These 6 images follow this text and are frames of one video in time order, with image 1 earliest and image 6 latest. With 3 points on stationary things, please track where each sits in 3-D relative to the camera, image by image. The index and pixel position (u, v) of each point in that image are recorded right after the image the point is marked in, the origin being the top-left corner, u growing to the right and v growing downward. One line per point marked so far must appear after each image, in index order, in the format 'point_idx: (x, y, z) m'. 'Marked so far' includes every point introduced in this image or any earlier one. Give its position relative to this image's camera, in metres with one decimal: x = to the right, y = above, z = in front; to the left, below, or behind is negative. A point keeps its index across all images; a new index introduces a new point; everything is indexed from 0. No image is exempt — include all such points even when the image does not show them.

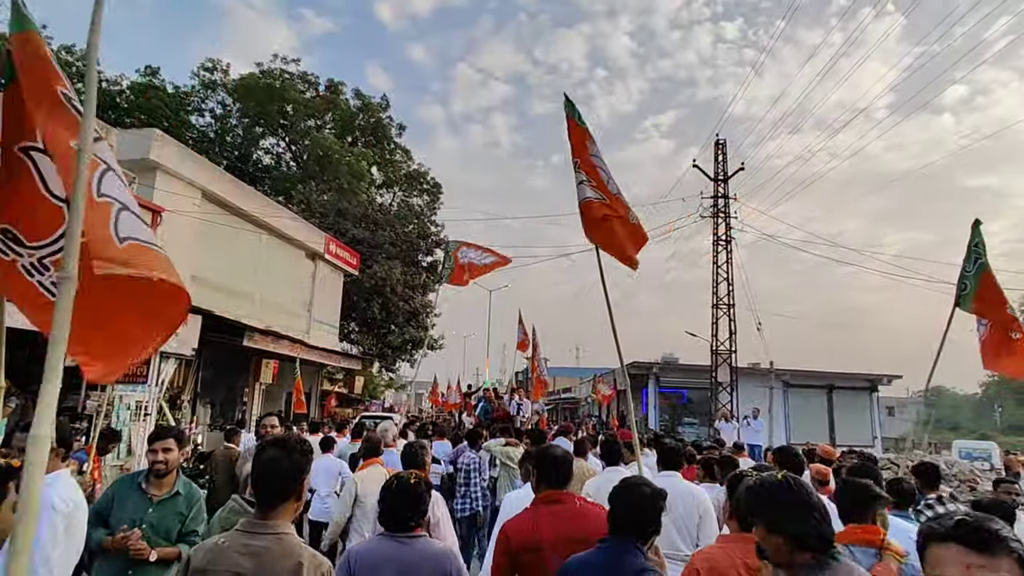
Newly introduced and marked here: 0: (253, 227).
0: (-6.3, +1.5, +15.6) m
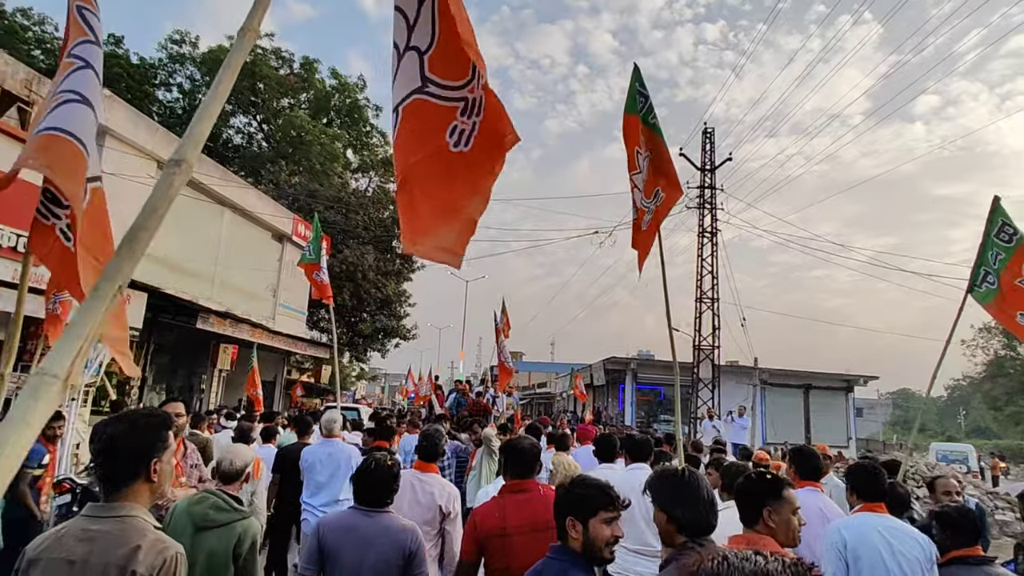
0: (-6.8, +1.9, +14.6) m
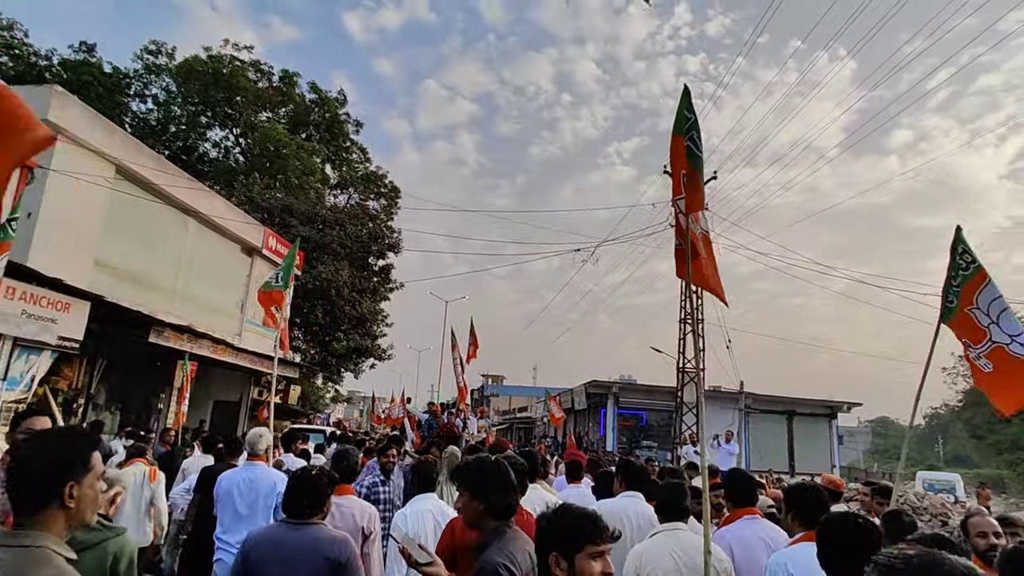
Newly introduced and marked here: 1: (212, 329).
0: (-7.3, +1.6, +13.9) m
1: (-7.2, -1.0, +15.3) m
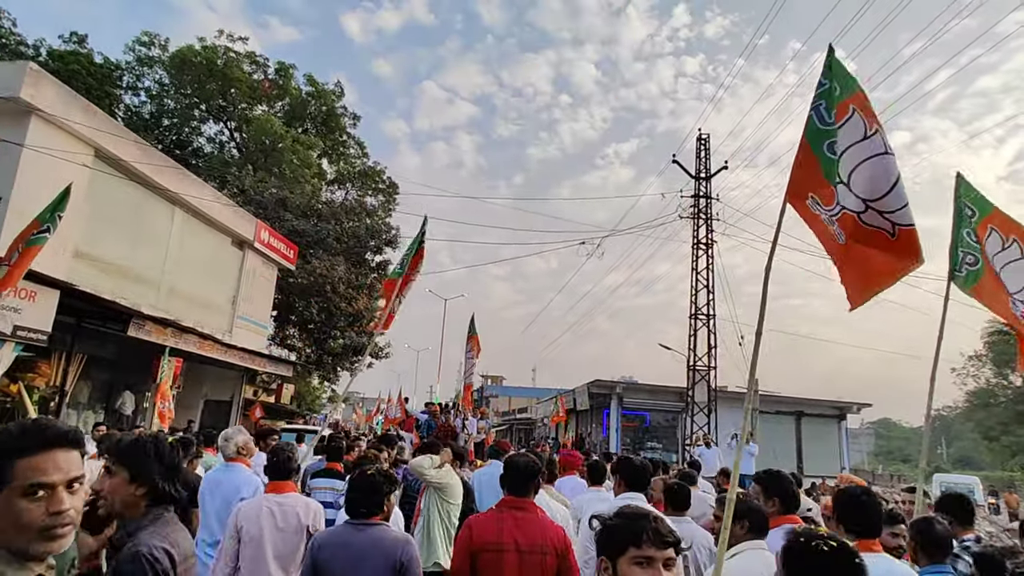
0: (-7.2, +1.8, +13.3) m
1: (-7.2, -0.8, +14.7) m
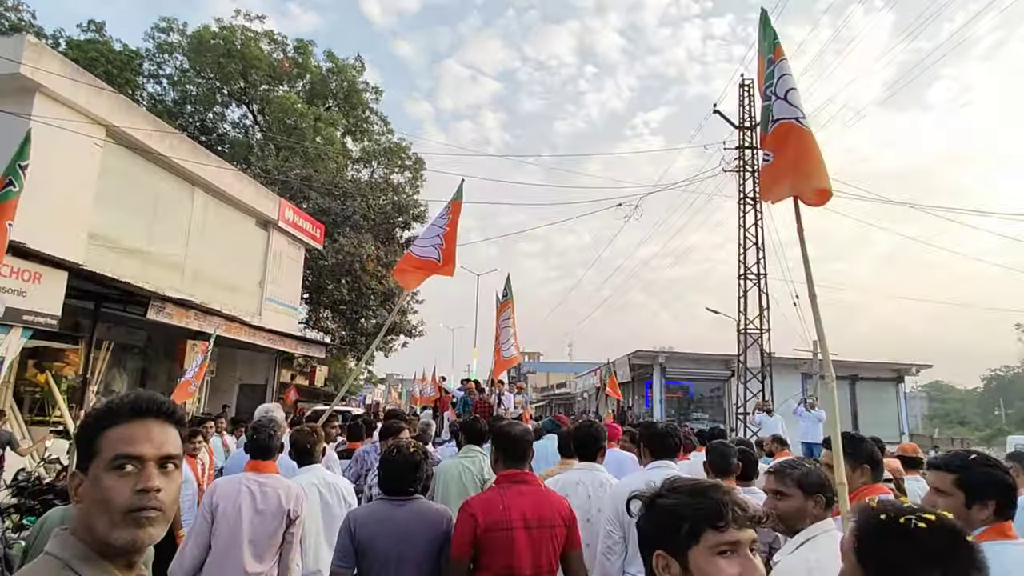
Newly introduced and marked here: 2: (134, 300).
0: (-6.6, +2.1, +12.8) m
1: (-6.4, -0.4, +14.3) m
2: (-5.9, -0.2, +10.0) m
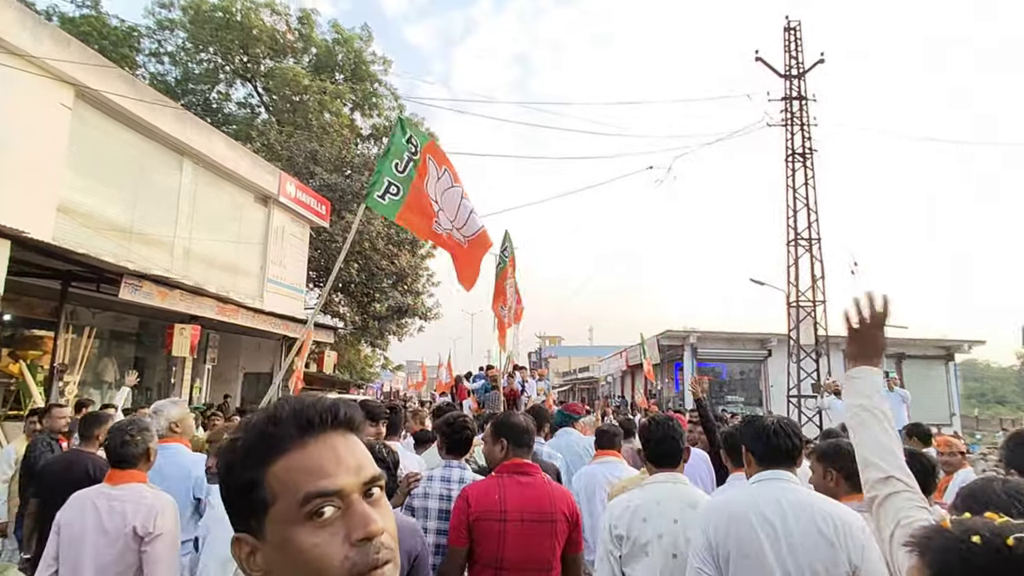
0: (-6.2, +2.5, +11.7) m
1: (-5.9, 0.0, +13.2) m
2: (-5.6, +0.1, +8.9) m
